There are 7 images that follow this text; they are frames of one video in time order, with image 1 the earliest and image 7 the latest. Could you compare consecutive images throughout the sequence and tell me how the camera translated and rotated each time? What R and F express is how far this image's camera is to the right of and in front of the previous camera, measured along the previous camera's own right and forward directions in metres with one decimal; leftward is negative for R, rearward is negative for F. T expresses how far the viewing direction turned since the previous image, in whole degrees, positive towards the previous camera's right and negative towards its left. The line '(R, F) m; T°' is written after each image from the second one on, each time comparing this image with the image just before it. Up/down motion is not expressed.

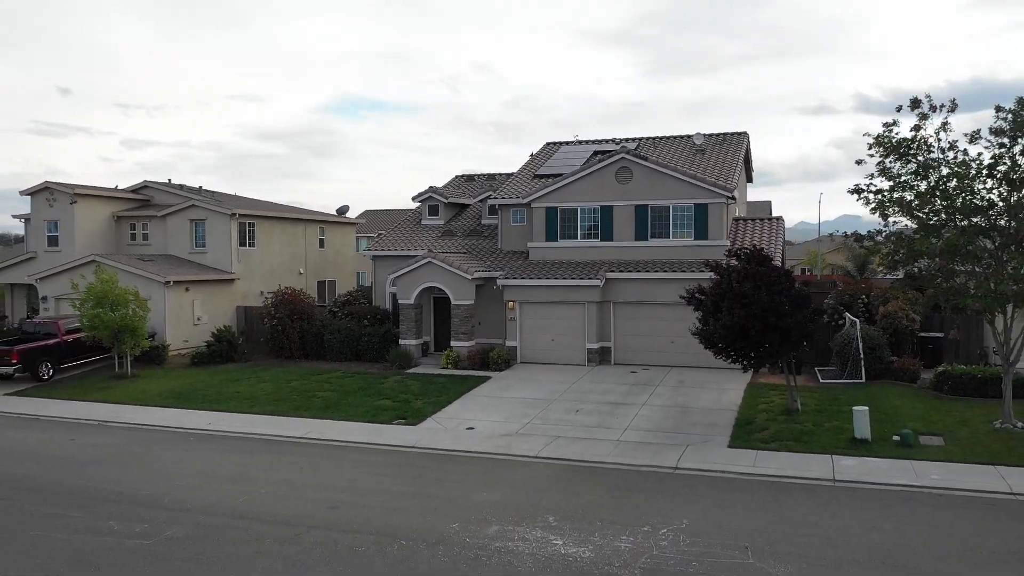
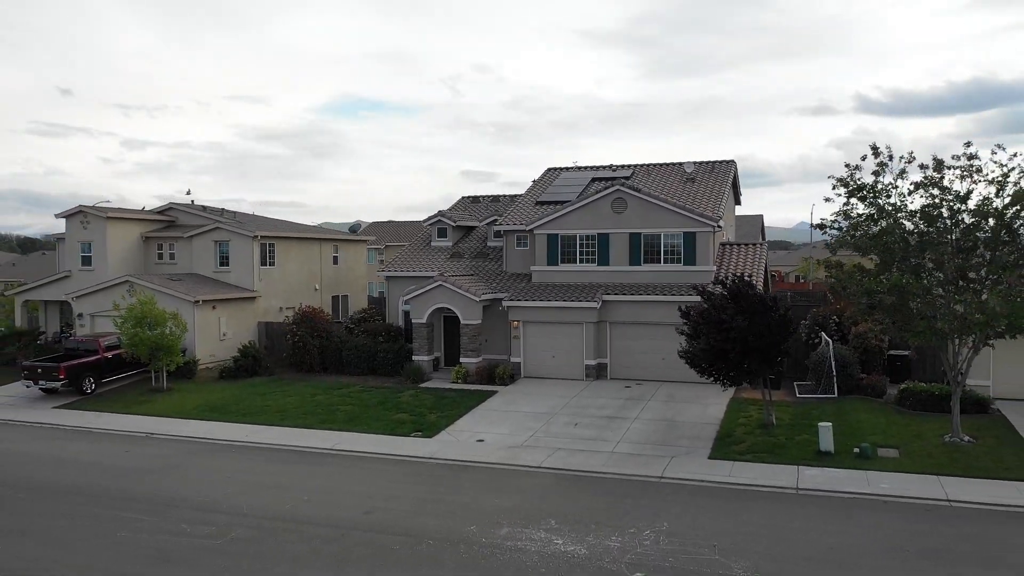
(-0.1, -1.9) m; 0°
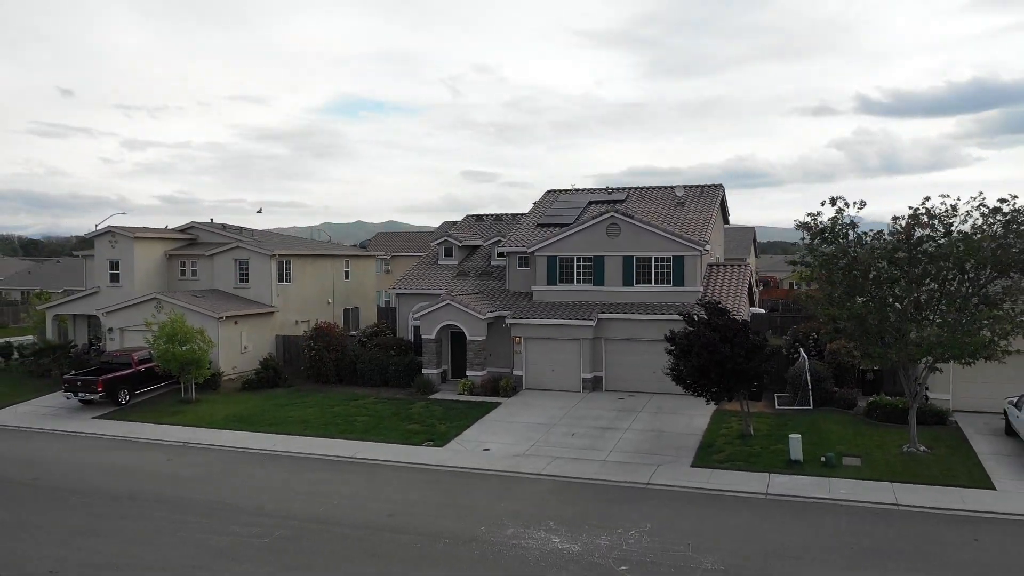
(-0.1, -1.9) m; 0°
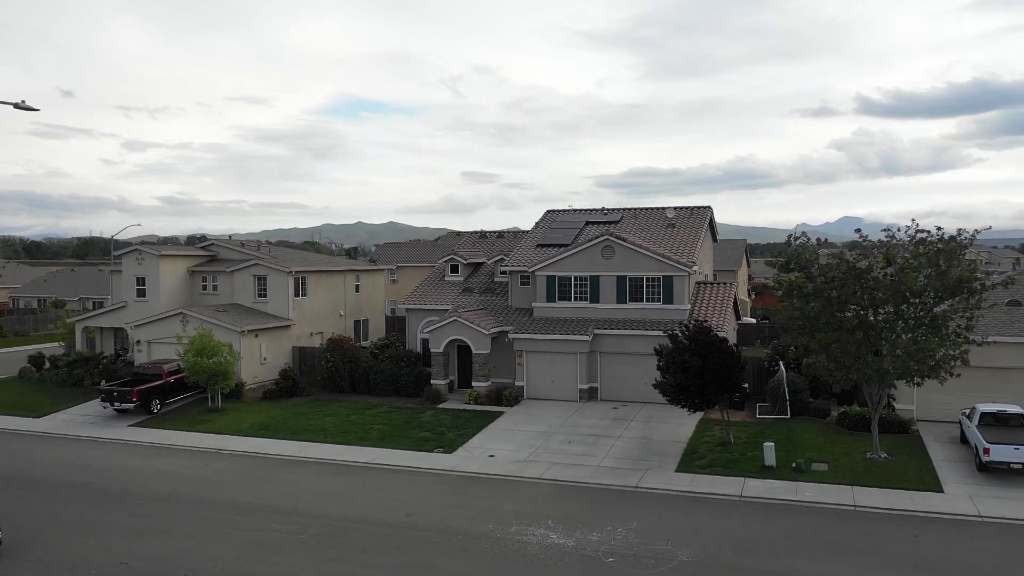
(-0.1, -2.0) m; 0°
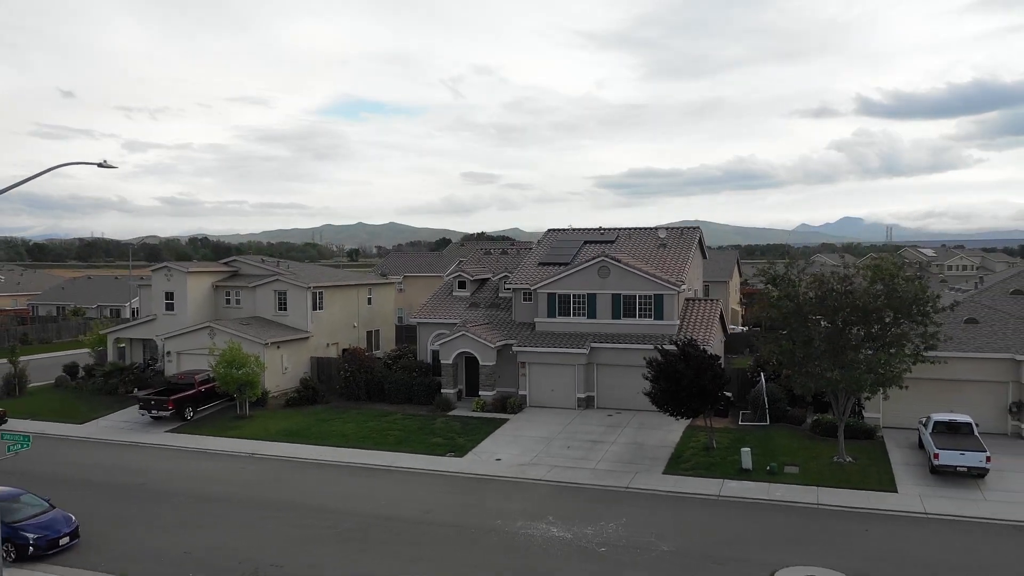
(-0.1, -2.4) m; 0°
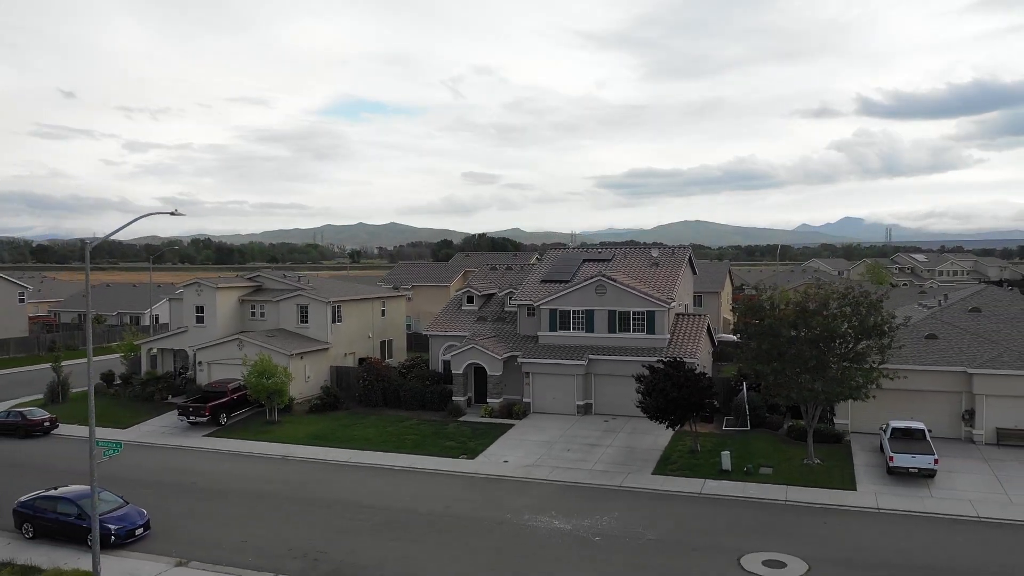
(-0.2, -2.9) m; 0°
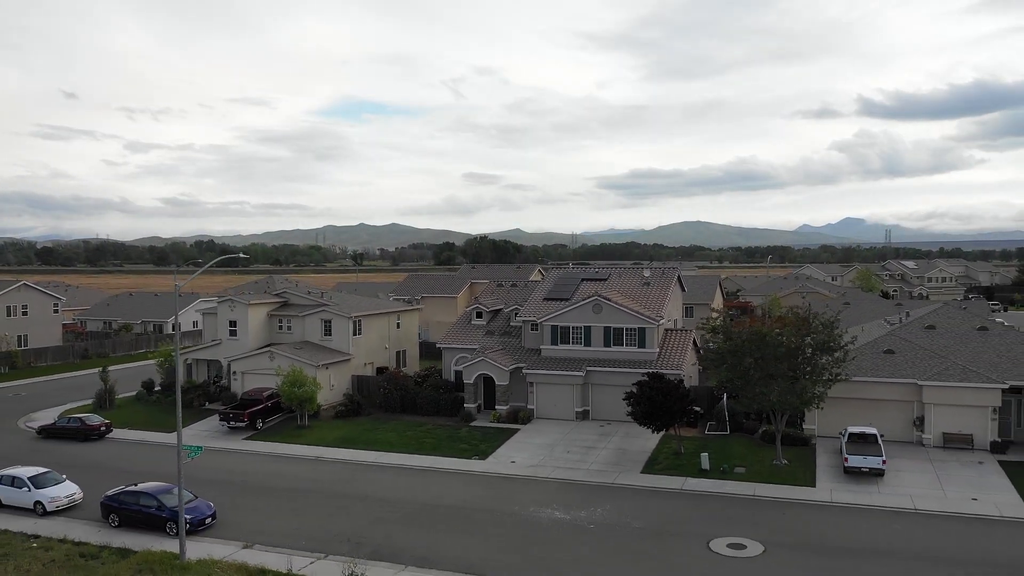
(-0.2, -3.7) m; 0°
